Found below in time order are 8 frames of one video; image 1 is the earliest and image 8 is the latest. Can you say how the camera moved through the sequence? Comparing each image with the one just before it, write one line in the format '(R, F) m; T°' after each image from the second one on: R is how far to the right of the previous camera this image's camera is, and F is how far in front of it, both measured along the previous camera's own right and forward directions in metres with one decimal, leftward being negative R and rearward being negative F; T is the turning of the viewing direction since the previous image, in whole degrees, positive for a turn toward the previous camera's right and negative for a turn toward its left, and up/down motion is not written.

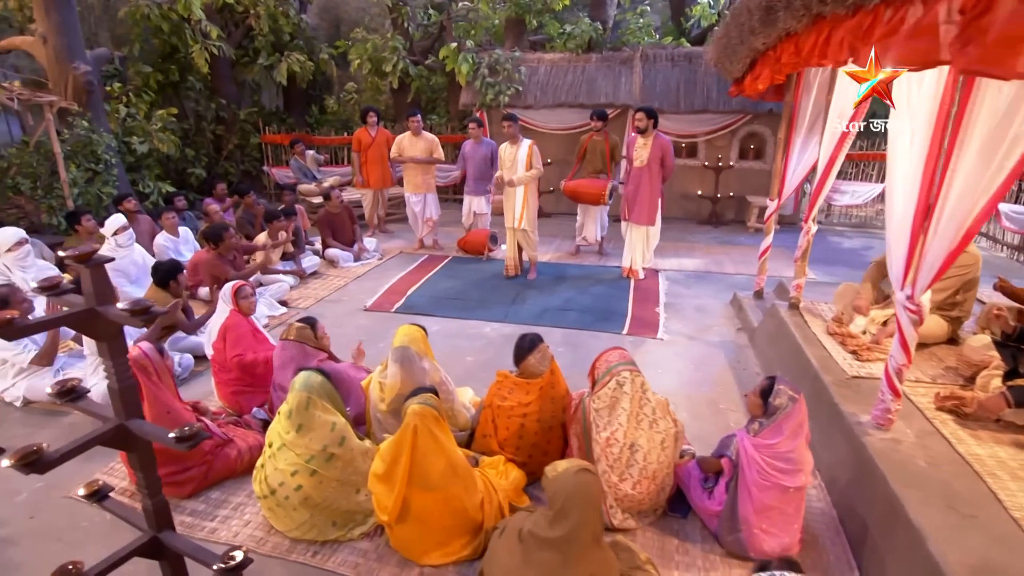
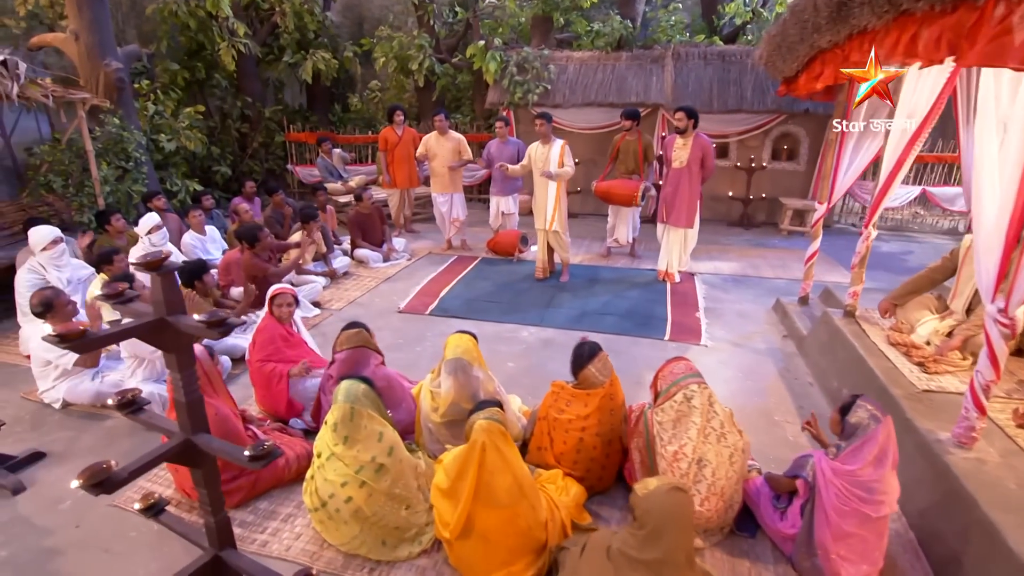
(-0.3, +0.1) m; -1°
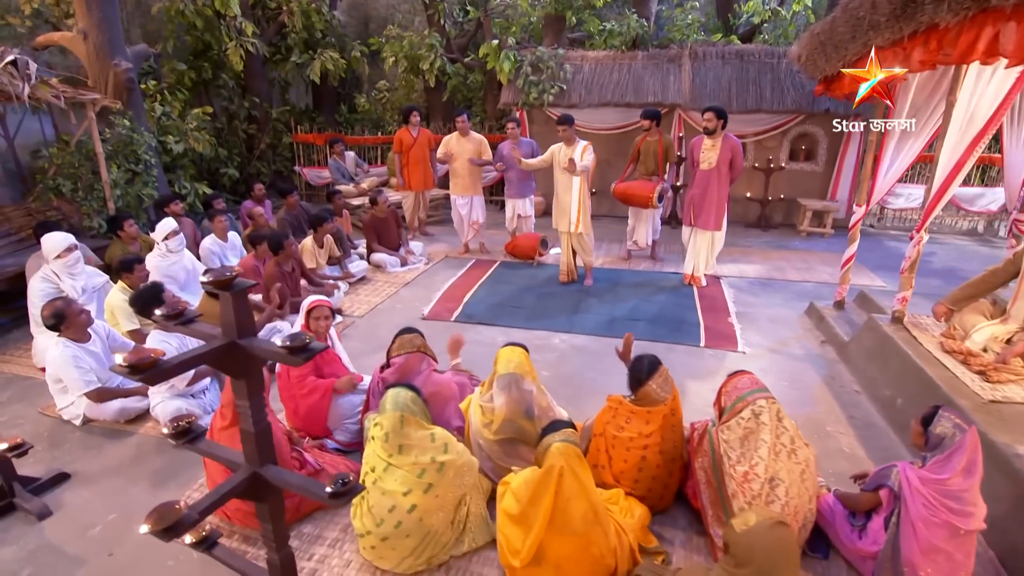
(-0.3, +0.1) m; +1°
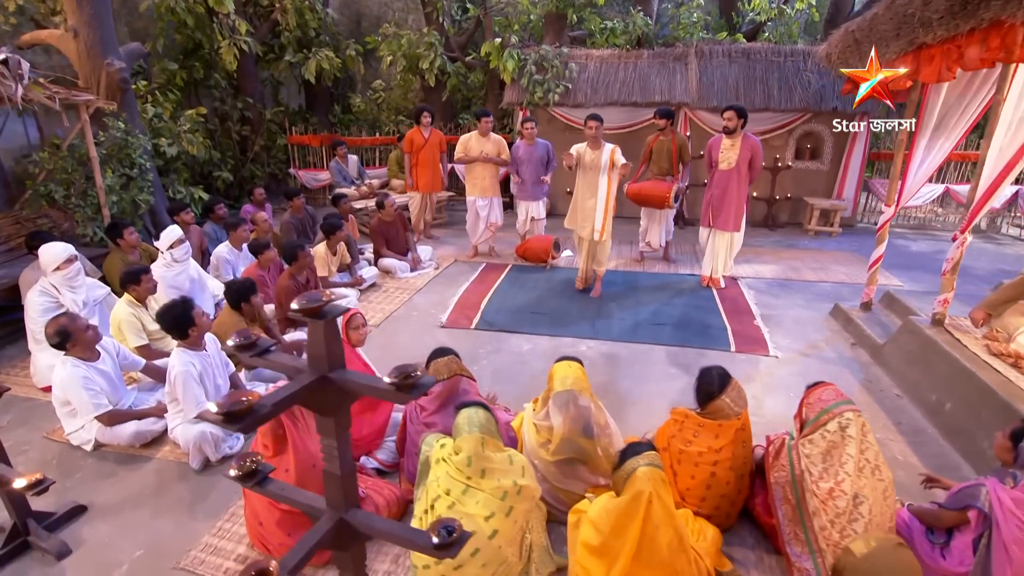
(-0.4, +0.2) m; +2°
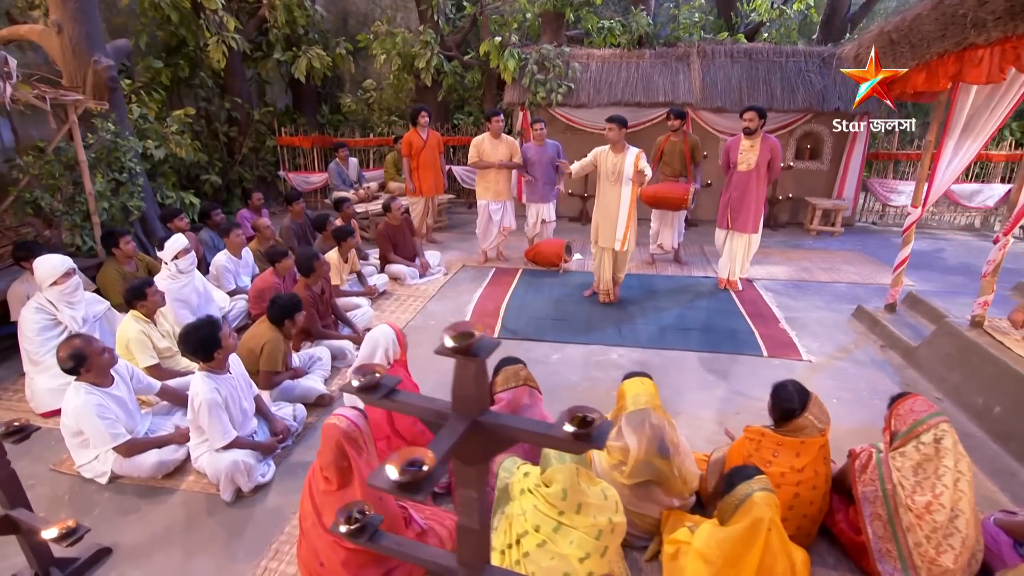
(-0.4, +0.2) m; +3°
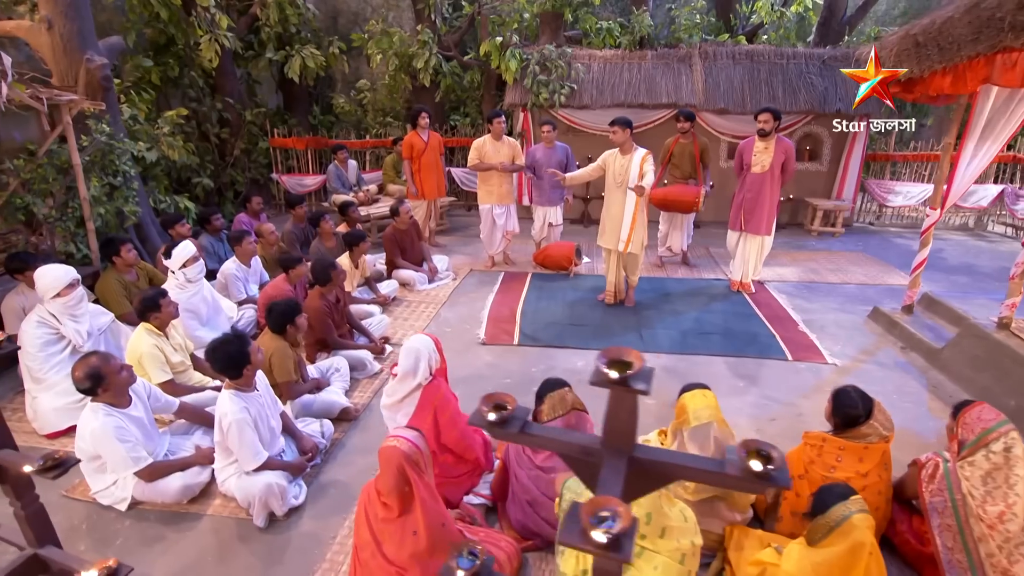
(-0.3, +0.1) m; +2°
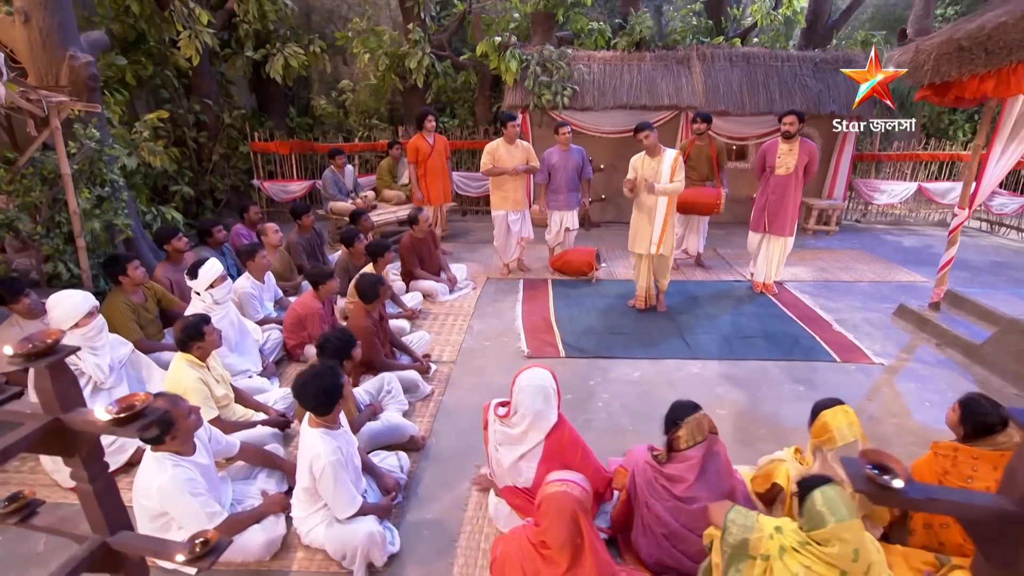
(-0.8, +0.2) m; +5°
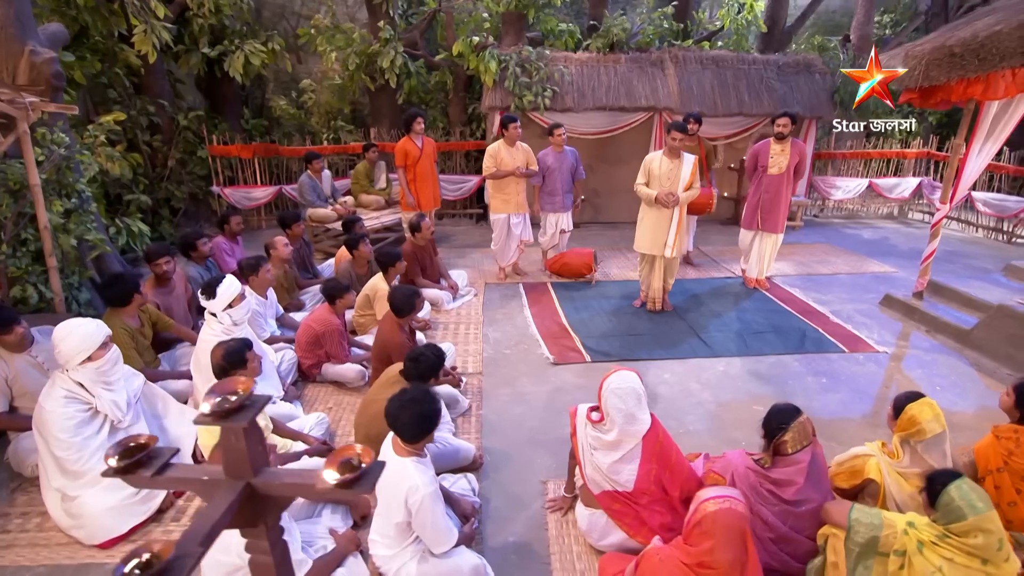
(-0.7, +0.2) m; +7°
